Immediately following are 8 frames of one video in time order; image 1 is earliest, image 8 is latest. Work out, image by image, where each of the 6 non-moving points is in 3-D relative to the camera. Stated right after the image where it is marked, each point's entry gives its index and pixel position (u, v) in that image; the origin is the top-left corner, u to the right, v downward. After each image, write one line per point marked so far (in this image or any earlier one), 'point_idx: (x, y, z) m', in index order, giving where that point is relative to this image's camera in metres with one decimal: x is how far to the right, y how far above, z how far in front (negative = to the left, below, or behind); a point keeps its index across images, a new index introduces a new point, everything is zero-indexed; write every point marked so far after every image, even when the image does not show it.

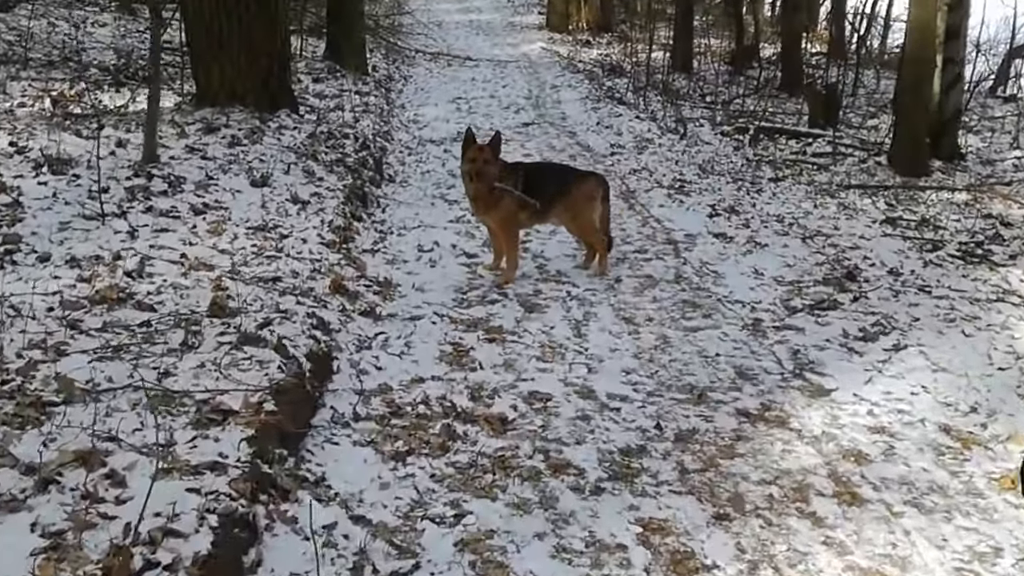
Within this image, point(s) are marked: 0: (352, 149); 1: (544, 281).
0: (-1.9, +1.7, +13.1) m
1: (+0.2, 0.0, +8.3) m
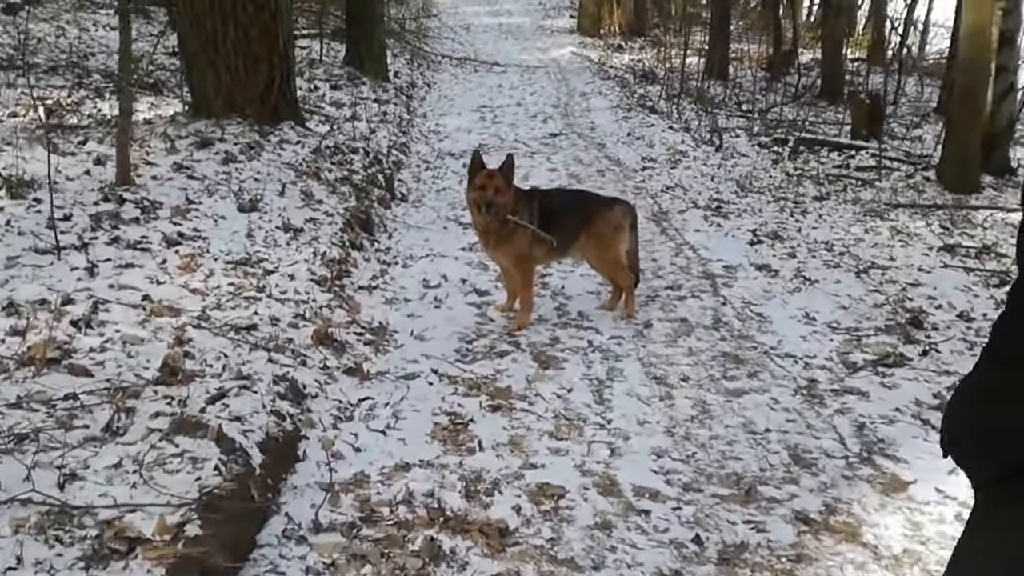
0: (-1.6, +1.4, +12.2) m
1: (+0.3, -0.3, +7.3) m
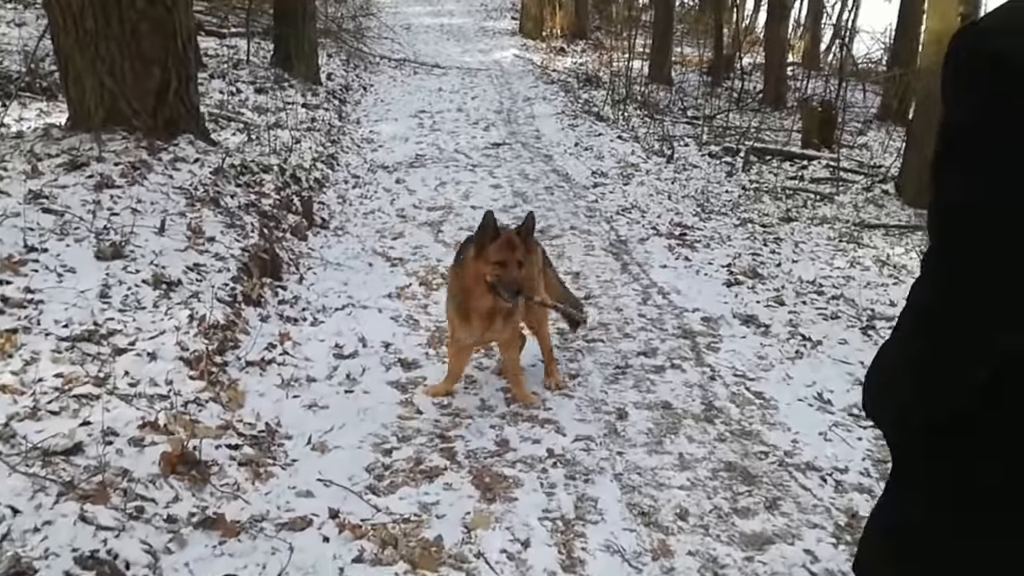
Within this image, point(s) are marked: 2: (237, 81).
0: (-2.2, +1.0, +10.4) m
1: (0.0, -0.7, +5.6) m
2: (-4.5, +3.3, +18.0) m
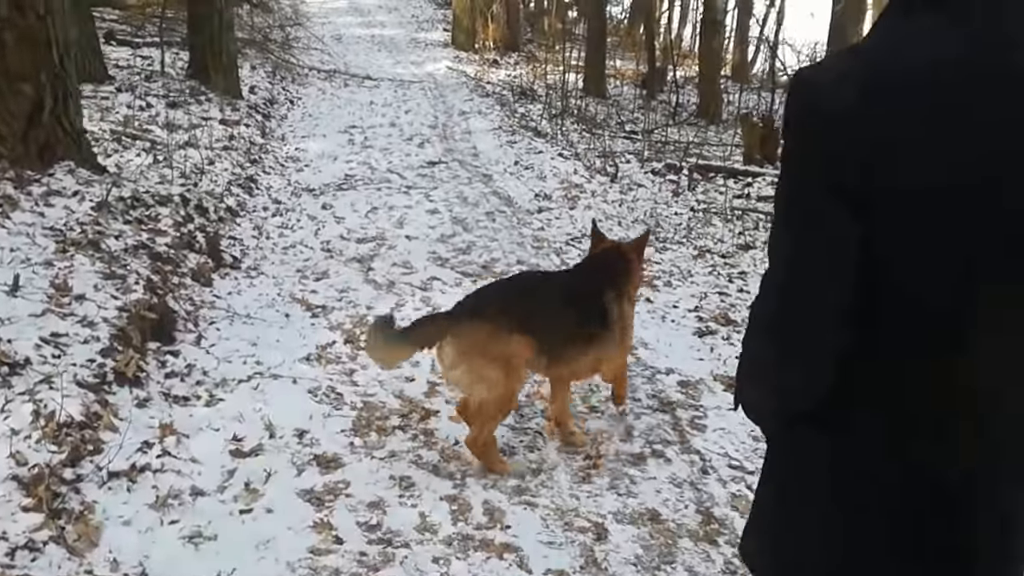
0: (-2.7, +0.6, +8.9) m
1: (-0.2, -1.0, +4.3) m
2: (-5.5, +2.8, +16.4) m
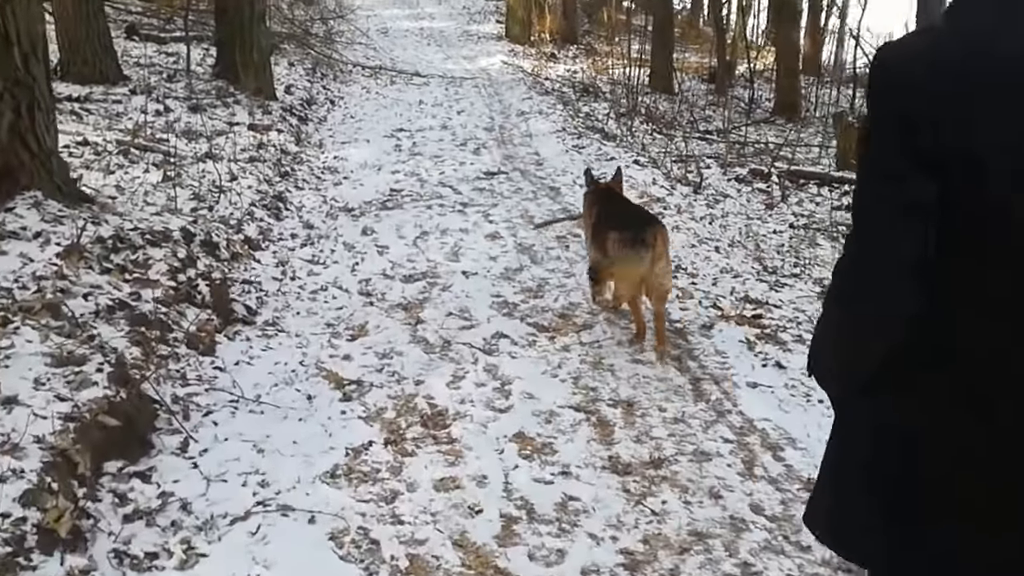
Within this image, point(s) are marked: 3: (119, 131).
0: (-2.2, +0.2, +7.1) m
1: (+0.2, -1.4, +2.3) m
2: (-4.6, +2.5, +14.7) m
3: (-4.6, +1.8, +12.8) m
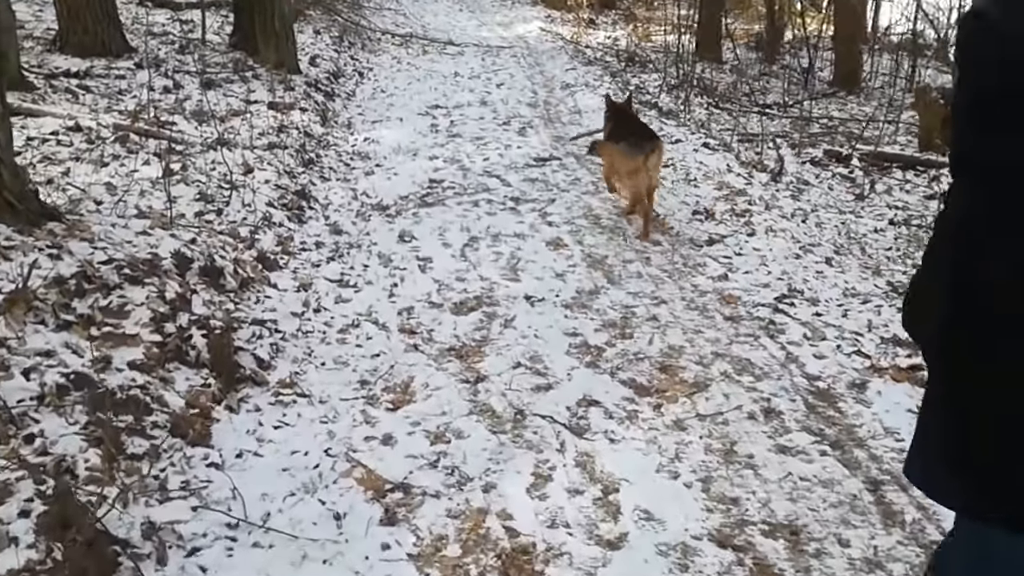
0: (-1.7, 0.0, +5.5) m
1: (+0.5, -1.8, +0.7) m
2: (-4.0, +2.5, +13.0) m
3: (-4.0, +1.8, +11.1) m
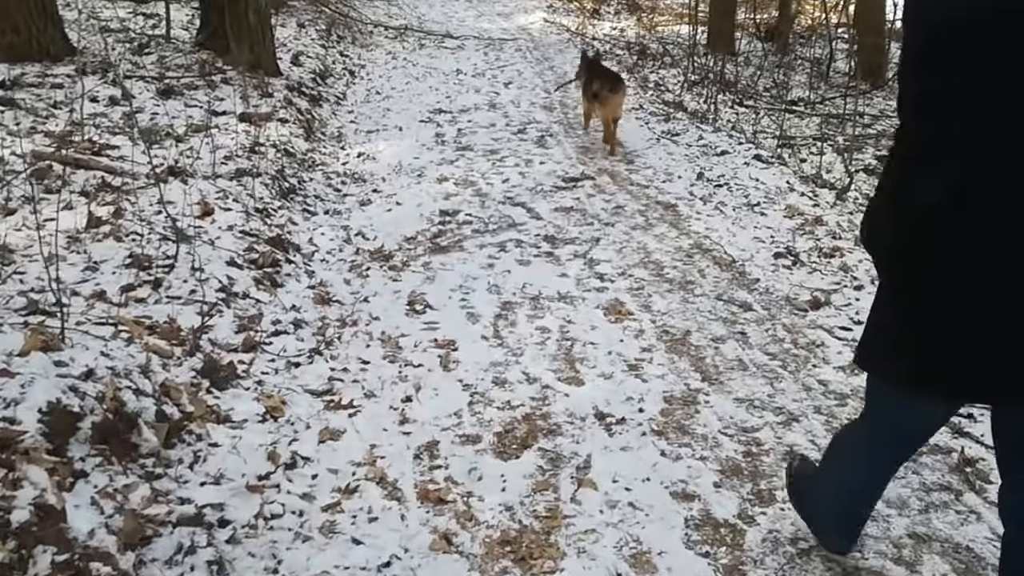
0: (-1.4, -0.6, +3.2) m
1: (+0.9, -2.4, -1.6) m
2: (-3.7, +2.0, +10.7) m
3: (-3.7, +1.2, +8.8) m
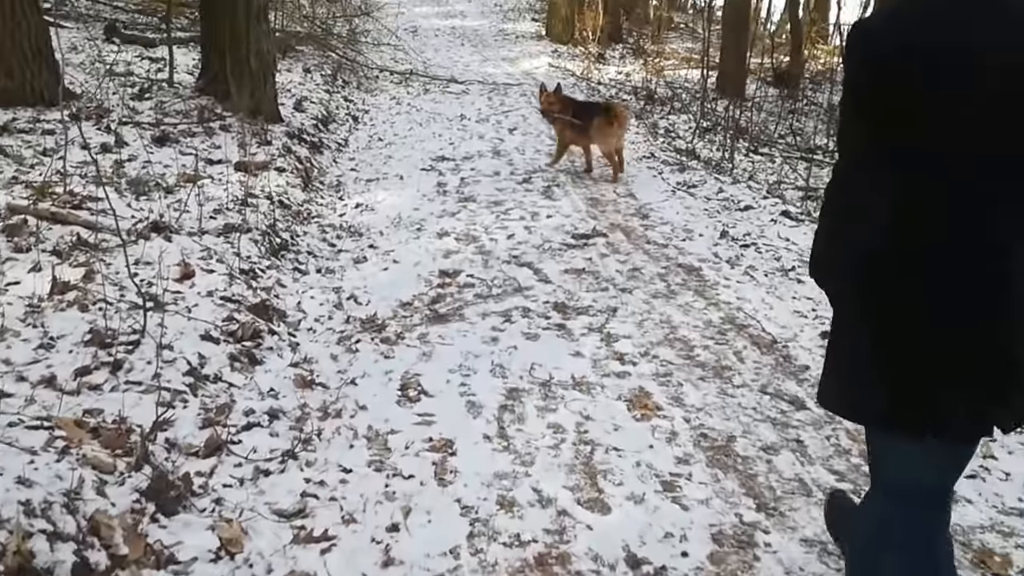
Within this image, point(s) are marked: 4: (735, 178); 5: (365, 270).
0: (-1.4, -1.0, +2.1) m
1: (+0.9, -2.6, -2.7) m
2: (-3.6, +1.3, +9.7) m
3: (-3.7, +0.6, +7.8) m
4: (+3.1, +1.4, +14.1) m
5: (-1.2, 0.0, +7.9) m
